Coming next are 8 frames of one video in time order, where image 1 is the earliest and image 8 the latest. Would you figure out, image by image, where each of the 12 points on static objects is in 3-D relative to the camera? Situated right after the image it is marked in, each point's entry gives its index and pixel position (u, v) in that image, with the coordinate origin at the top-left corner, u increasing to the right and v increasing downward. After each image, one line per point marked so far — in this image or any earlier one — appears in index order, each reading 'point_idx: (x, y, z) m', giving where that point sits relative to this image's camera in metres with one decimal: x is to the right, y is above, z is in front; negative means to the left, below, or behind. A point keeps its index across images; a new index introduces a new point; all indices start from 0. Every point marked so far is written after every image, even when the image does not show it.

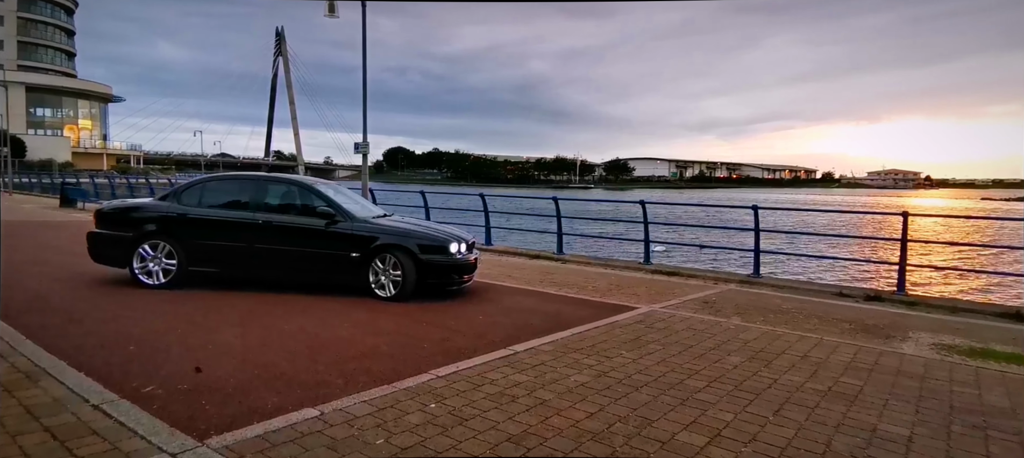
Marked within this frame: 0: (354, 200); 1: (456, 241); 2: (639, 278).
0: (-2.4, +0.5, +9.9) m
1: (-0.8, -0.2, +8.5) m
2: (+2.2, -0.8, +11.1) m
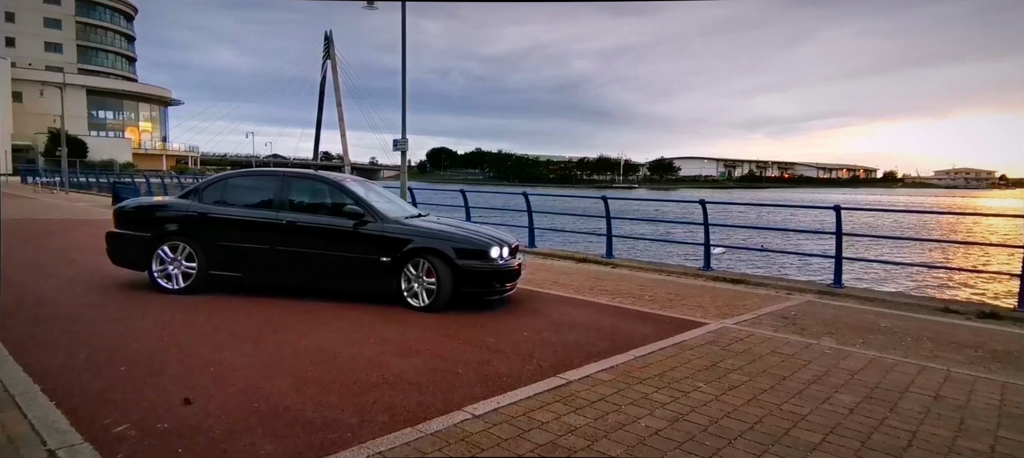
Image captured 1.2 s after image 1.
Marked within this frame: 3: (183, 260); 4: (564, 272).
0: (-1.8, +0.5, +9.0) m
1: (-0.2, -0.2, +7.6) m
2: (+2.9, -0.9, +10.0) m
3: (-4.2, -0.4, +8.1) m
4: (+0.9, -0.8, +11.3) m
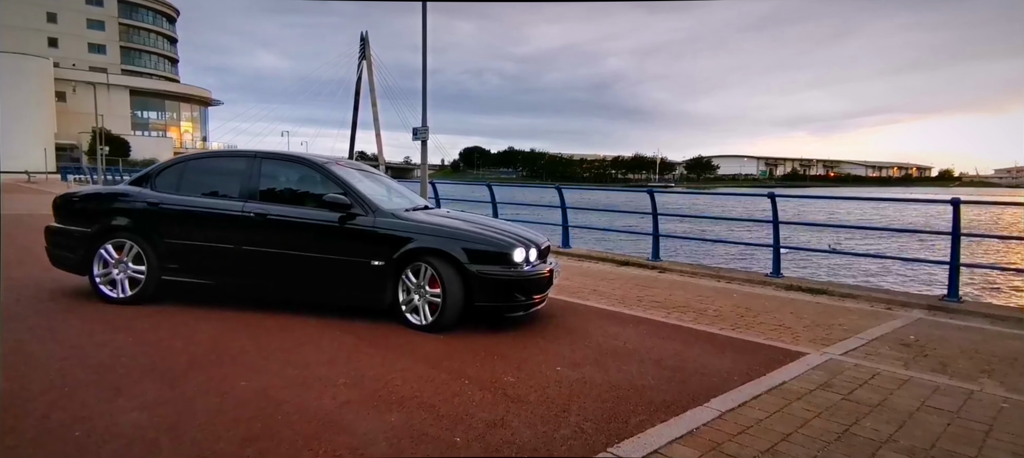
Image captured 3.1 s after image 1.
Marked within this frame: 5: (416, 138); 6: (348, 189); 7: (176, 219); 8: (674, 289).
0: (-1.4, +0.5, +7.4) m
1: (+0.1, -0.2, +5.8) m
2: (+3.3, -0.9, +8.1) m
3: (-3.9, -0.3, +6.6) m
4: (+1.4, -0.7, +9.6) m
5: (-2.4, +2.2, +15.7) m
6: (-1.6, +0.4, +6.2) m
7: (-3.3, +0.1, +6.4) m
8: (+2.2, -0.8, +8.7) m
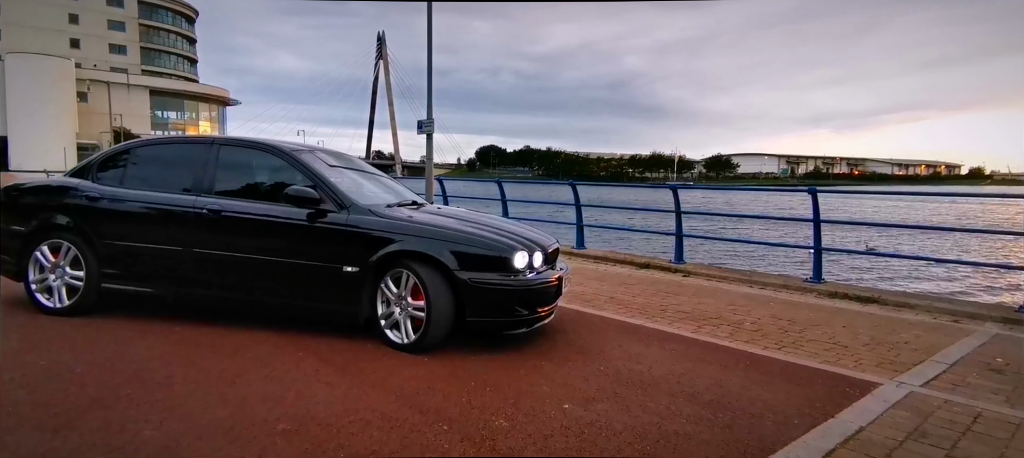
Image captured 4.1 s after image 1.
0: (-1.4, +0.5, +6.4) m
1: (+0.1, -0.1, +4.8) m
2: (+3.4, -0.9, +7.0) m
3: (-3.9, -0.3, +5.7) m
4: (+1.5, -0.7, +8.5) m
5: (-2.1, +2.2, +14.8) m
6: (-1.6, +0.4, +5.3) m
7: (-3.3, +0.1, +5.5) m
8: (+2.2, -0.8, +7.6) m
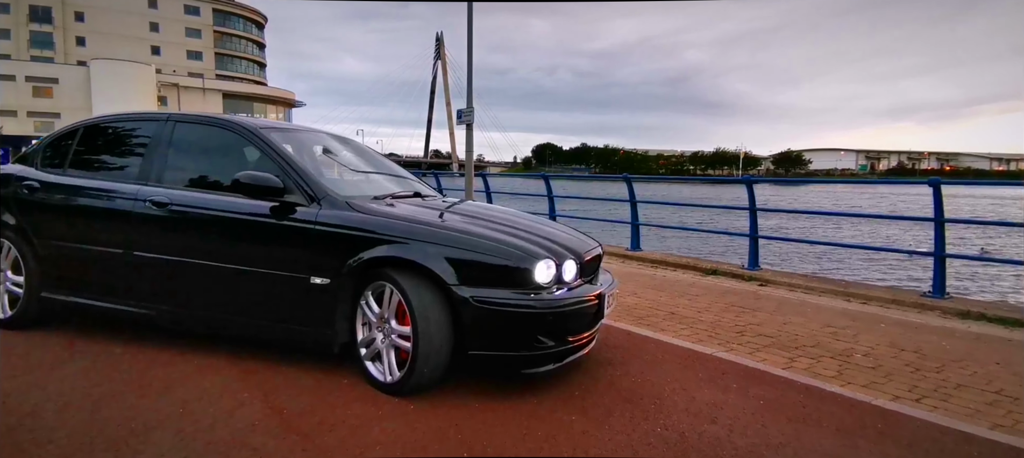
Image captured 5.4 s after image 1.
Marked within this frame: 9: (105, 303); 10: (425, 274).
0: (-1.1, +0.5, +5.2) m
1: (+0.2, -0.1, +3.5) m
2: (+3.7, -0.9, +5.4) m
3: (-3.7, -0.3, +4.7) m
4: (+1.9, -0.7, +7.1) m
5: (-1.1, +2.3, +13.6) m
6: (-1.4, +0.4, +4.1) m
7: (-3.1, +0.1, +4.5) m
8: (+2.6, -0.8, +6.1) m
9: (-2.7, -0.5, +4.3) m
10: (-0.5, -0.2, +3.5) m
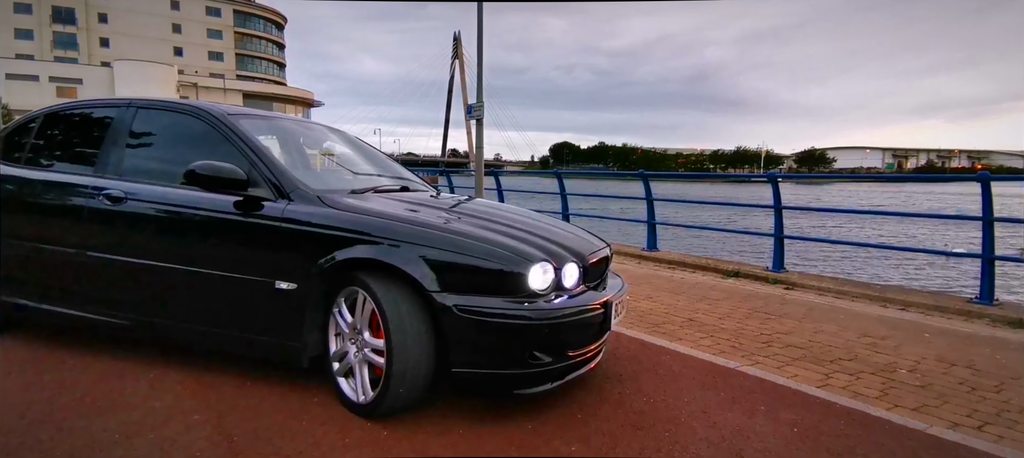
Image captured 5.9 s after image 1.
0: (-1.1, +0.6, +4.8) m
1: (+0.2, -0.1, +3.0) m
2: (+3.7, -0.9, +4.8) m
3: (-3.7, -0.3, +4.3) m
4: (+2.0, -0.7, +6.5) m
5: (-0.8, +2.3, +13.1) m
6: (-1.4, +0.4, +3.6) m
7: (-3.1, +0.1, +4.1) m
8: (+2.6, -0.8, +5.5) m
9: (-2.7, -0.5, +3.9) m
10: (-0.5, -0.2, +3.0) m
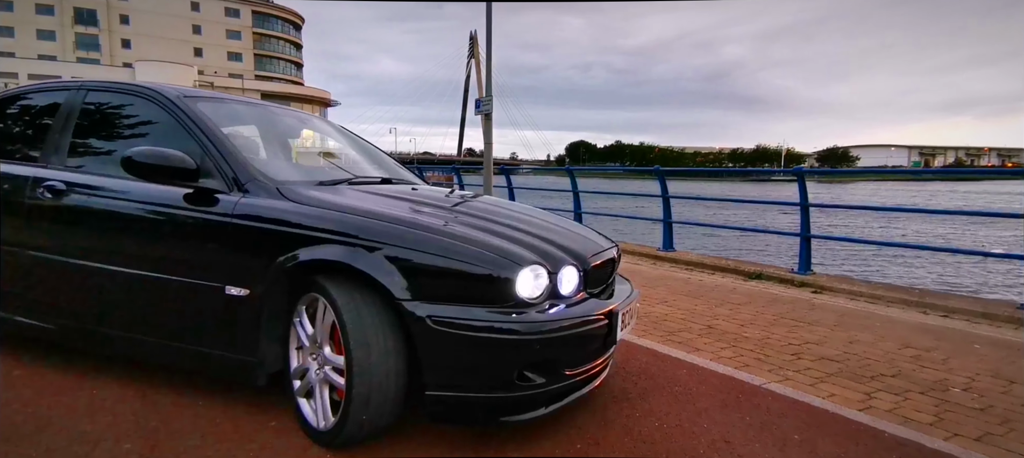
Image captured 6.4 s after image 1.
0: (-1.1, +0.6, +4.3) m
1: (+0.1, -0.1, +2.5) m
2: (+3.7, -0.8, +4.2) m
3: (-3.7, -0.3, +3.9) m
4: (+2.0, -0.7, +6.0) m
5: (-0.6, +2.3, +12.7) m
6: (-1.5, +0.4, +3.2) m
7: (-3.2, +0.2, +3.7) m
8: (+2.7, -0.8, +5.0) m
9: (-2.7, -0.5, +3.5) m
10: (-0.6, -0.2, +2.5) m
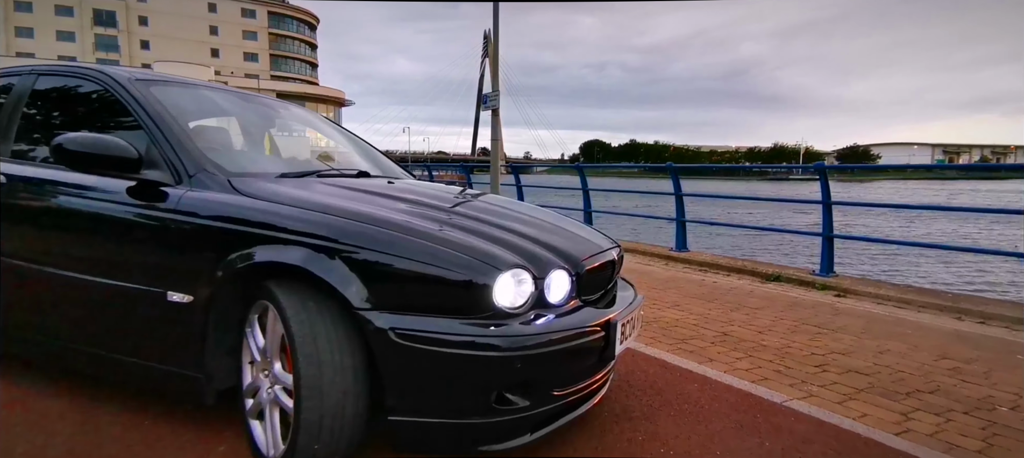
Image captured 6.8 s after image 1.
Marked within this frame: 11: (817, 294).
0: (-1.1, +0.6, +4.0) m
1: (0.0, -0.1, +2.2) m
2: (+3.6, -0.8, +3.8) m
3: (-3.7, -0.3, +3.7) m
4: (+2.0, -0.7, +5.6) m
5: (-0.5, +2.3, +12.3) m
6: (-1.5, +0.4, +2.9) m
7: (-3.2, +0.2, +3.4) m
8: (+2.6, -0.8, +4.6) m
9: (-2.8, -0.5, +3.2) m
10: (-0.6, -0.2, +2.2) m
11: (+3.0, -0.6, +6.2) m
